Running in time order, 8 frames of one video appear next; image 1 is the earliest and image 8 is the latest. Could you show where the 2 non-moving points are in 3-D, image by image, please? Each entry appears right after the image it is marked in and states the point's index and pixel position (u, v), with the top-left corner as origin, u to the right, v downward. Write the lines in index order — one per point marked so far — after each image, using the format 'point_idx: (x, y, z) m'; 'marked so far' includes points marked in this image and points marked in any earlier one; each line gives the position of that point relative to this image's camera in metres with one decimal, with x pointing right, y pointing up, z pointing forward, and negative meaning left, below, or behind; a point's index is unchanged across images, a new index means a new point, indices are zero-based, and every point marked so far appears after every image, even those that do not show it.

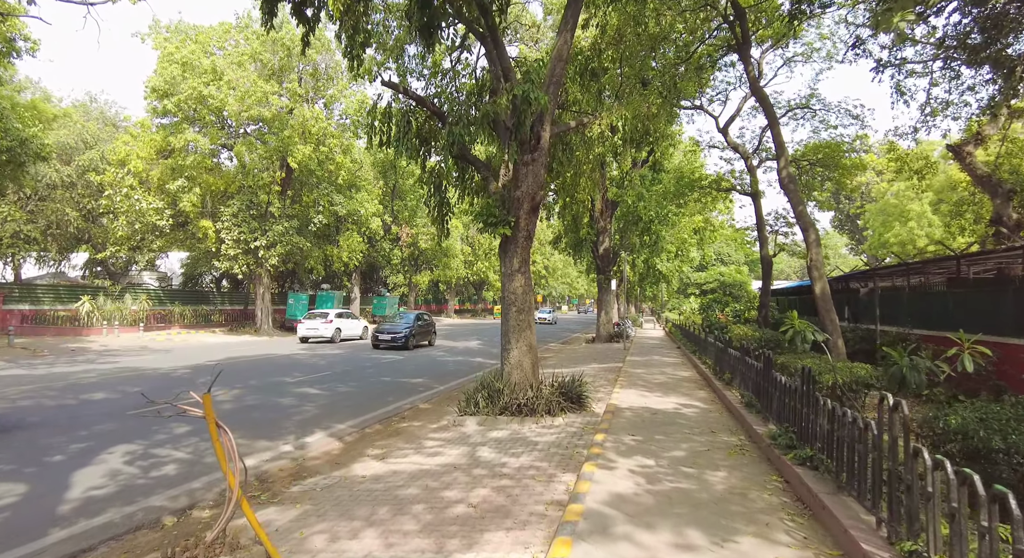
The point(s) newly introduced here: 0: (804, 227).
0: (+5.9, +1.1, +10.6) m
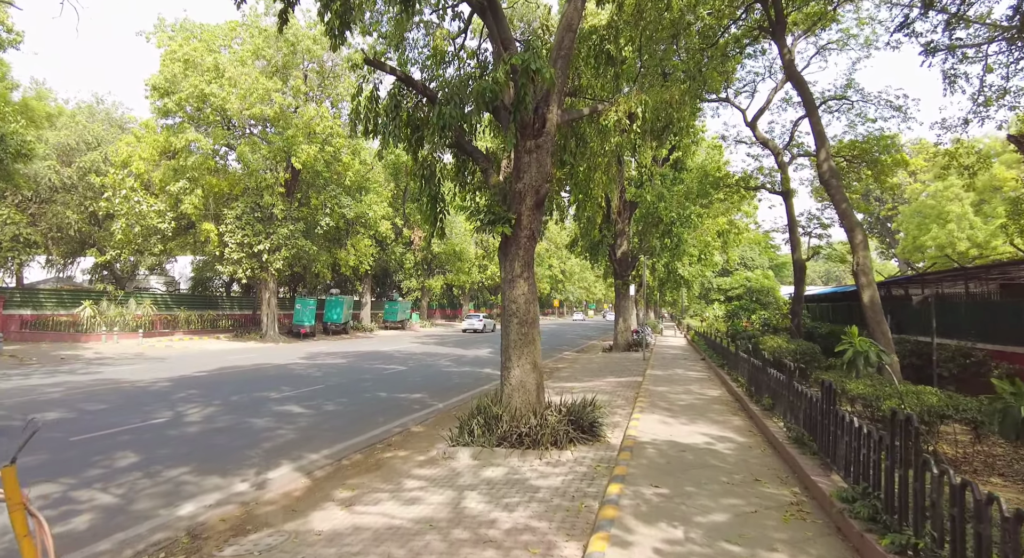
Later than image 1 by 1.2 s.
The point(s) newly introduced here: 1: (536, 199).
0: (+6.0, +0.9, +9.3) m
1: (+0.3, +1.0, +6.6) m
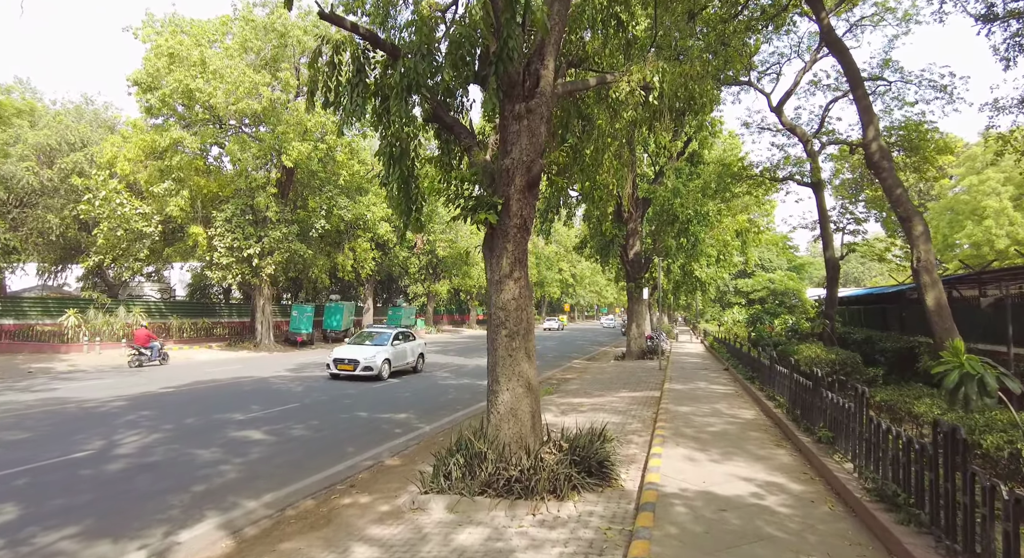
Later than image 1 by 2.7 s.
0: (+5.9, +0.9, +7.8) m
1: (+0.1, +1.0, +5.3) m
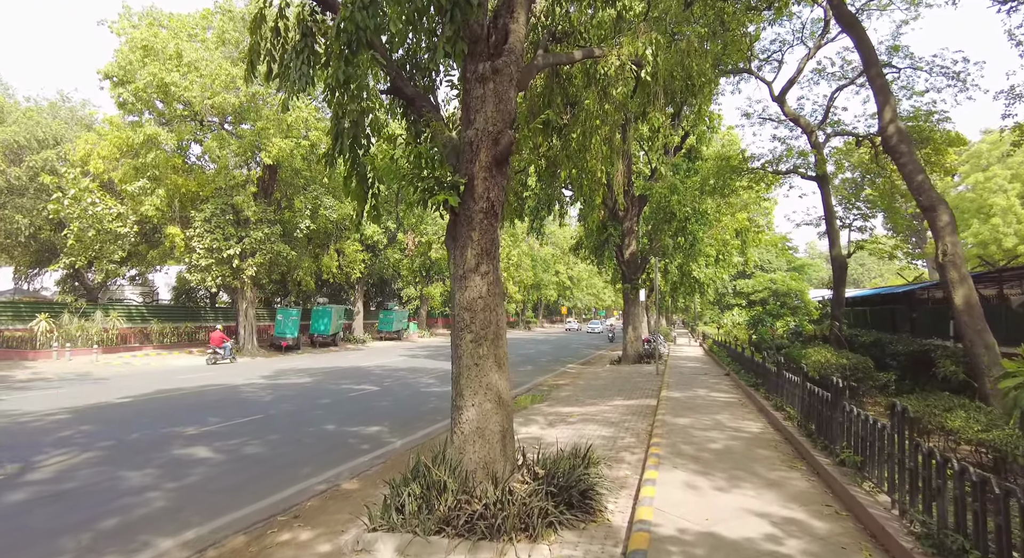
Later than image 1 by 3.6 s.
0: (+5.6, +1.0, +7.0) m
1: (-0.1, +1.0, +4.4) m
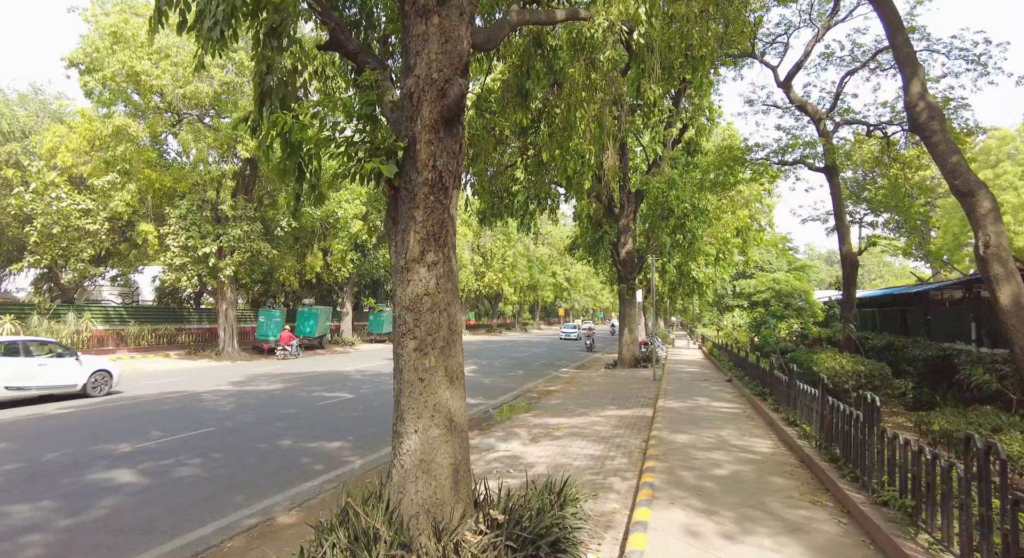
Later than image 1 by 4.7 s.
0: (+5.3, +1.0, +6.1) m
1: (-0.5, +1.1, +3.5) m
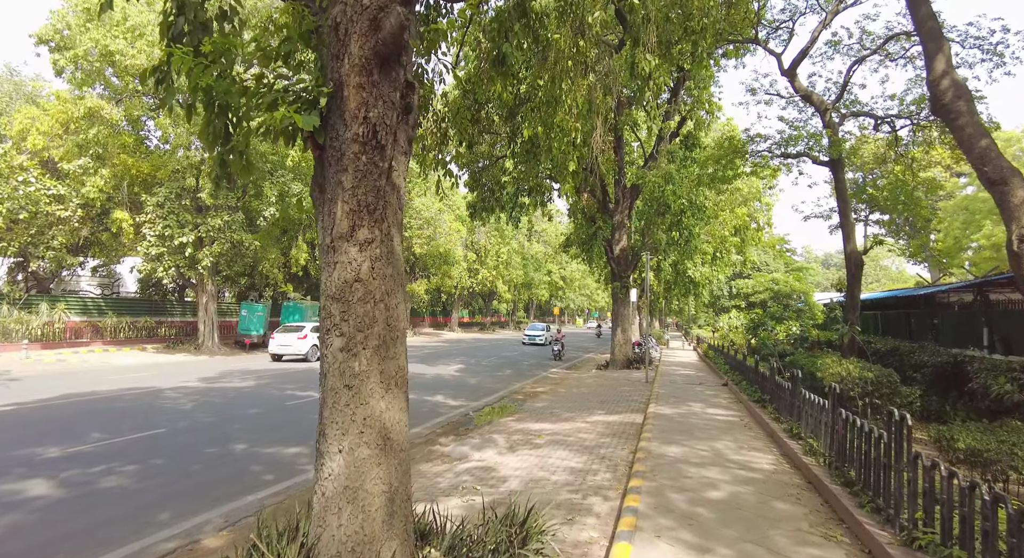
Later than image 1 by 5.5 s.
0: (+5.0, +1.1, +5.4) m
1: (-0.7, +1.2, +2.8) m
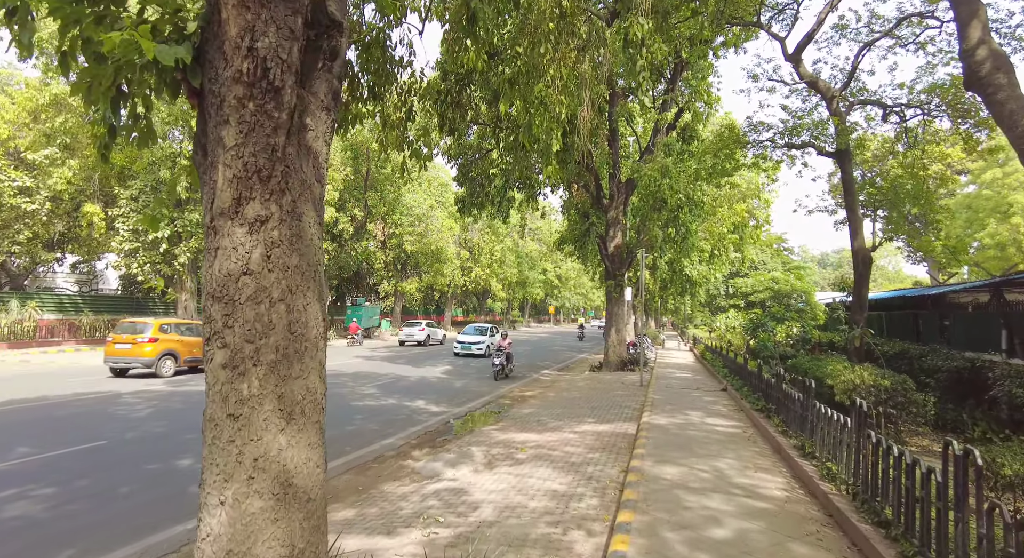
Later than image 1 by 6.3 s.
0: (+4.7, +1.1, +4.7) m
1: (-0.9, +1.2, +2.0) m
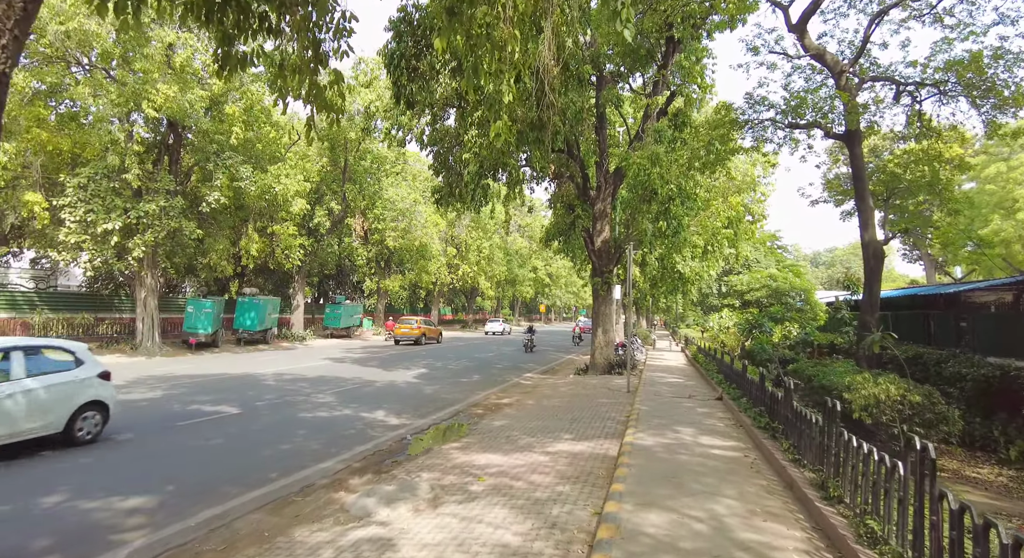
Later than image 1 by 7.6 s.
0: (+4.3, +1.1, +3.5) m
1: (-1.4, +1.3, +0.8) m
